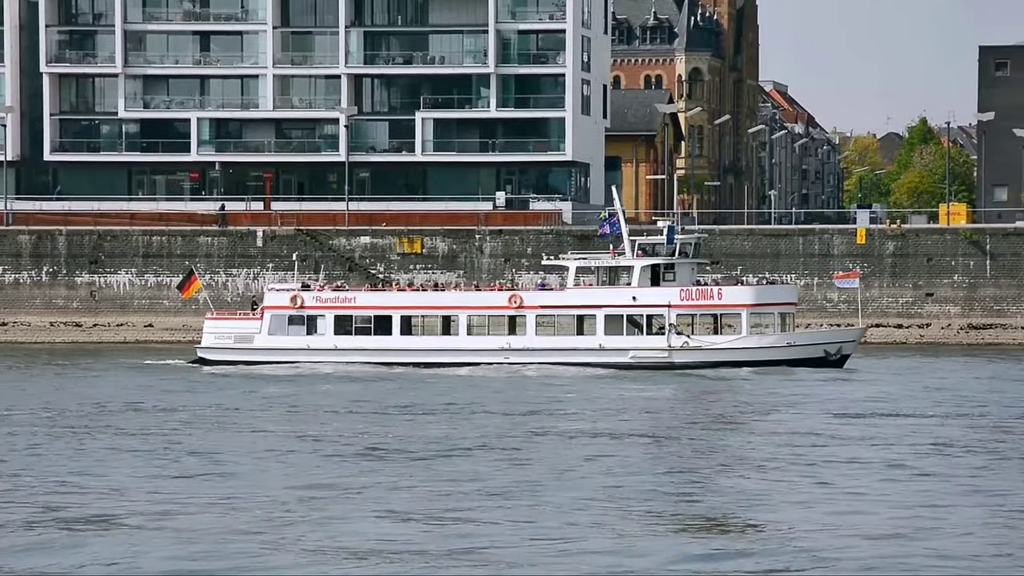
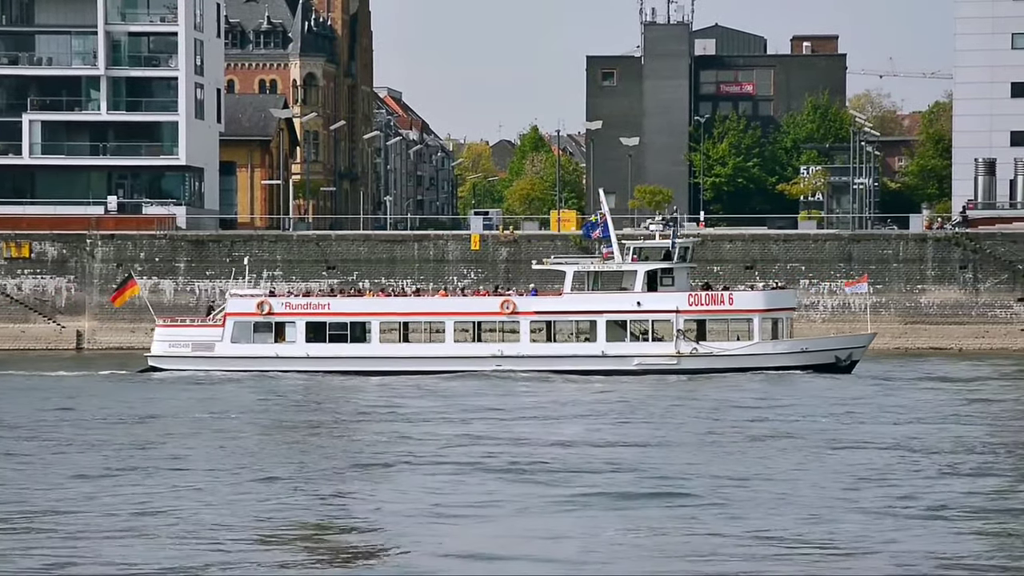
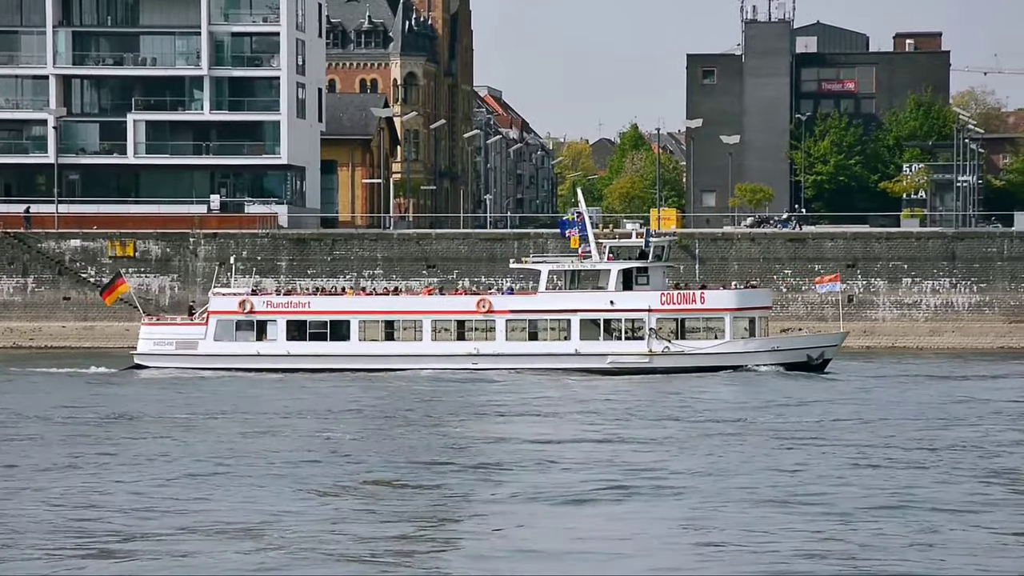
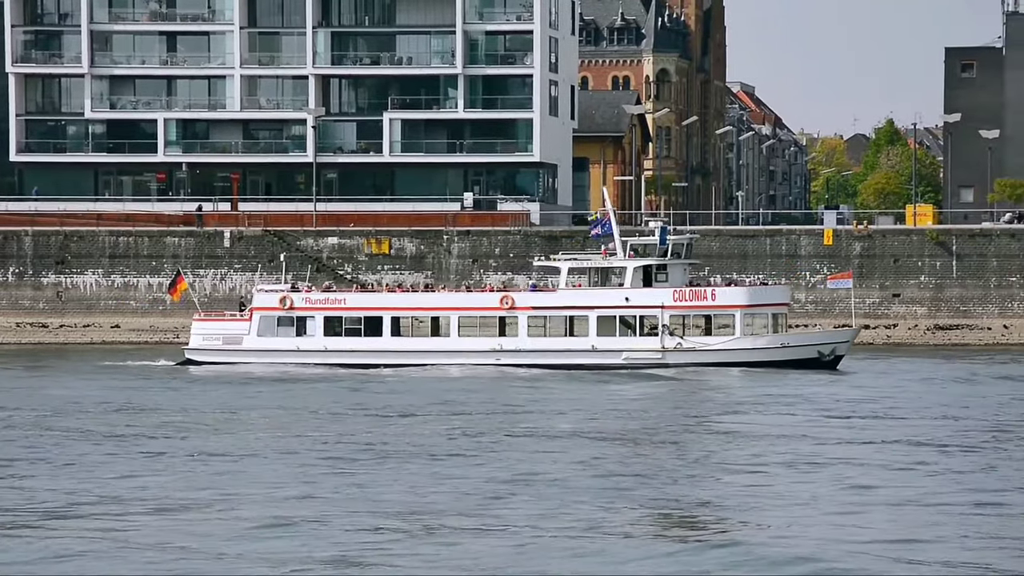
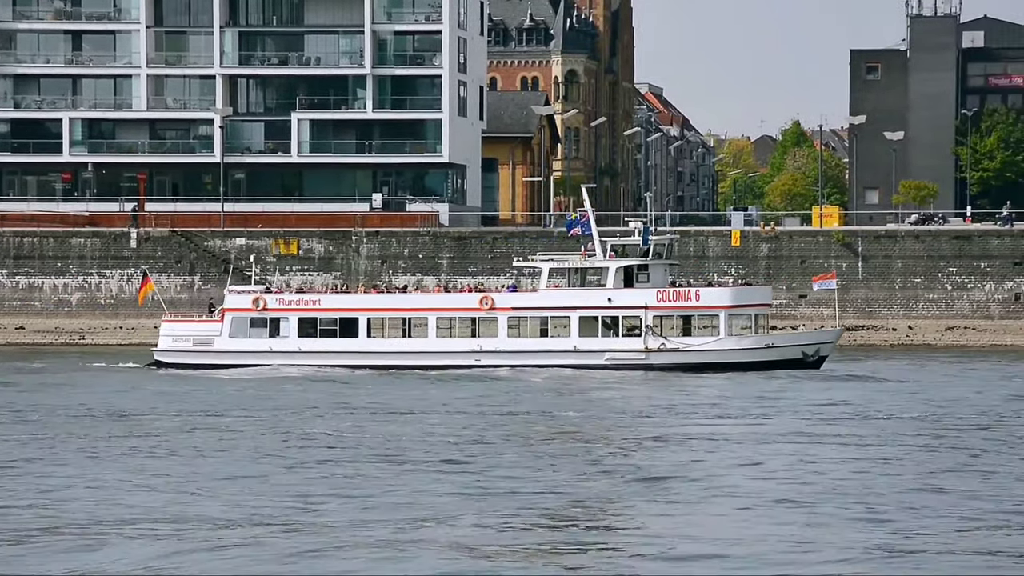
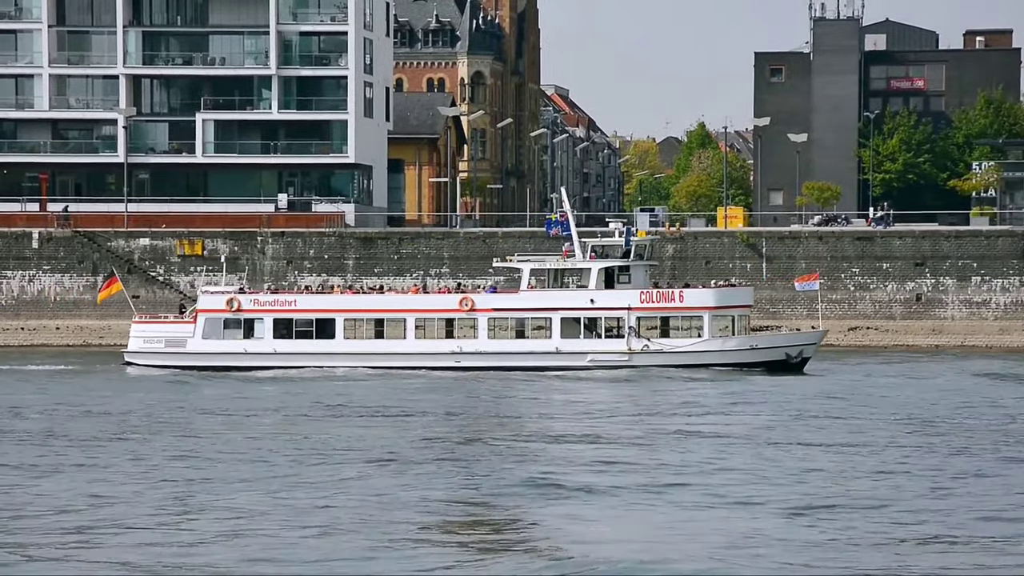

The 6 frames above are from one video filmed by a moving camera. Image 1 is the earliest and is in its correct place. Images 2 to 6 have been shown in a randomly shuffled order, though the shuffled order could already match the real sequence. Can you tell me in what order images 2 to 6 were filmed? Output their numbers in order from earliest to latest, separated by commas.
4, 5, 6, 3, 2
